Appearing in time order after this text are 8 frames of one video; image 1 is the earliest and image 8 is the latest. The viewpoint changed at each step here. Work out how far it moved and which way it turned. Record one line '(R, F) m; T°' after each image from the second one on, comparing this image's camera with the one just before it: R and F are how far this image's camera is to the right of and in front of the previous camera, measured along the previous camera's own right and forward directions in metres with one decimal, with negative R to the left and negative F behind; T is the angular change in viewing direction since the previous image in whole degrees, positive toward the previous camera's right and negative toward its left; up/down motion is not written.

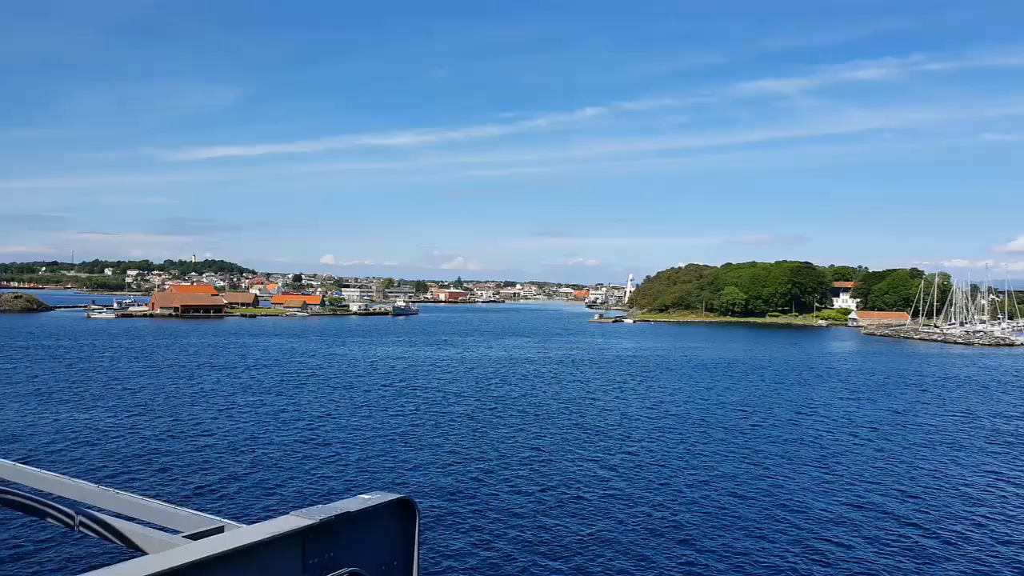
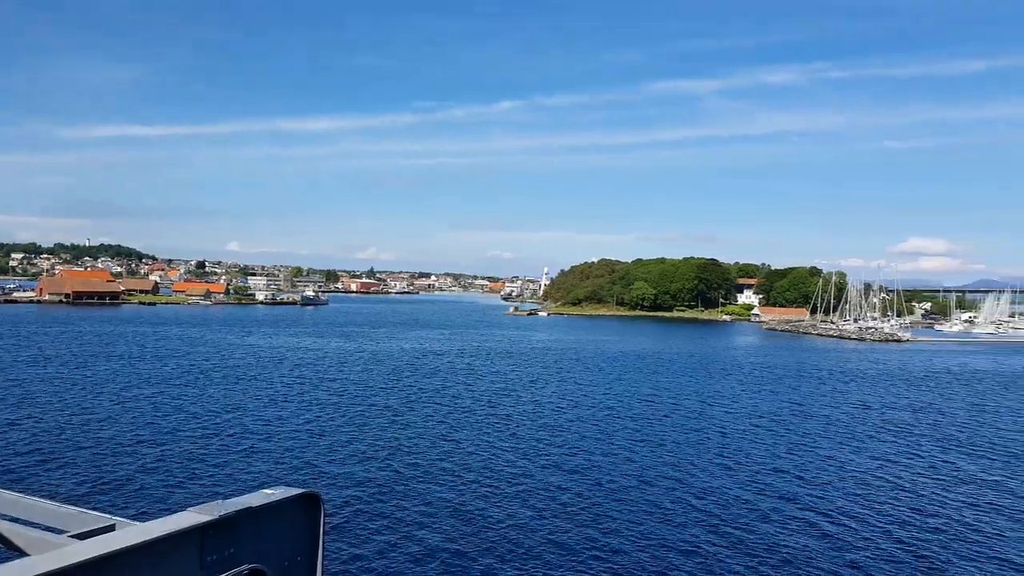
(+0.1, 0.0) m; +5°
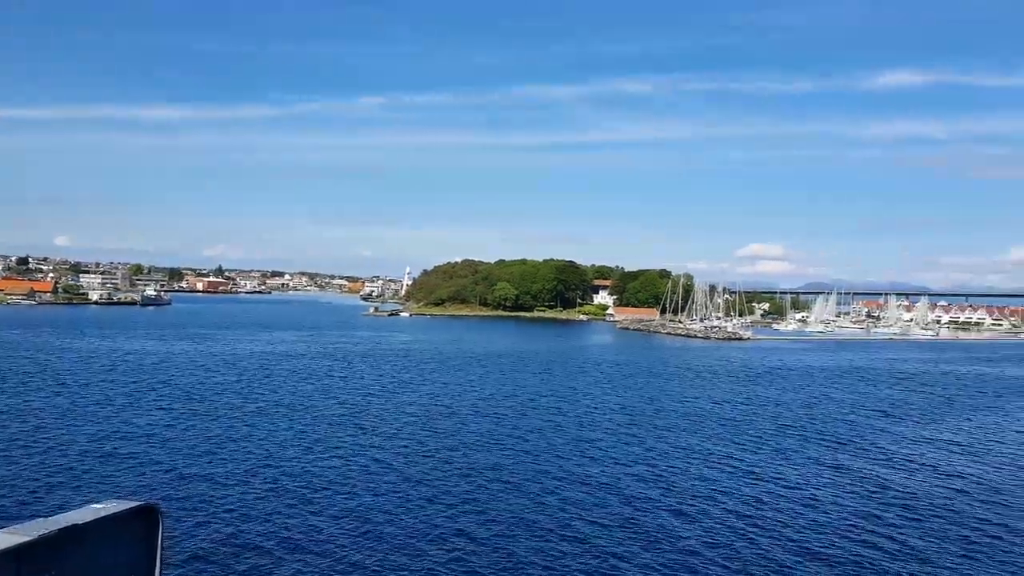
(0.0, 0.0) m; +10°
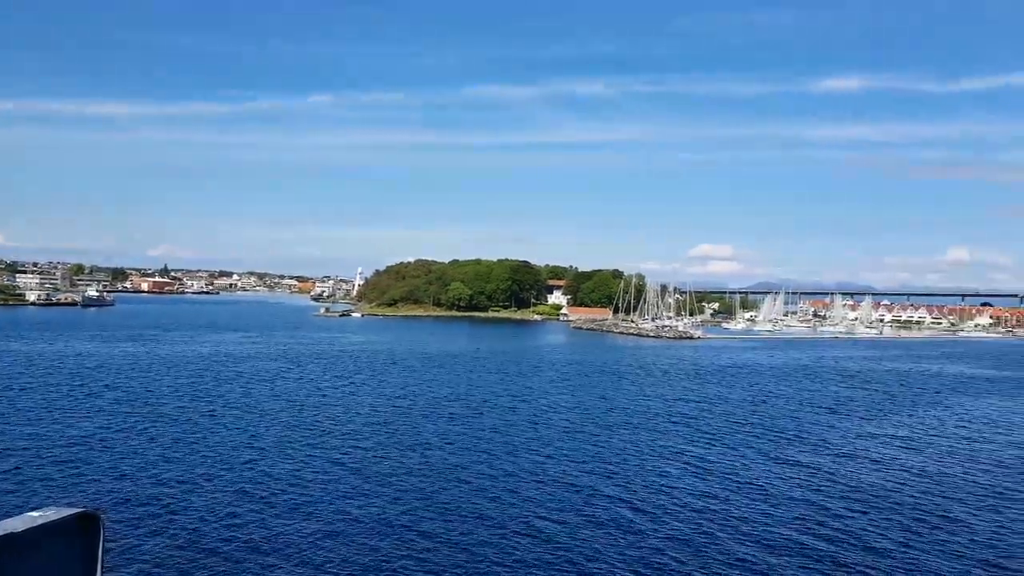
(-0.6, +0.2) m; -10°
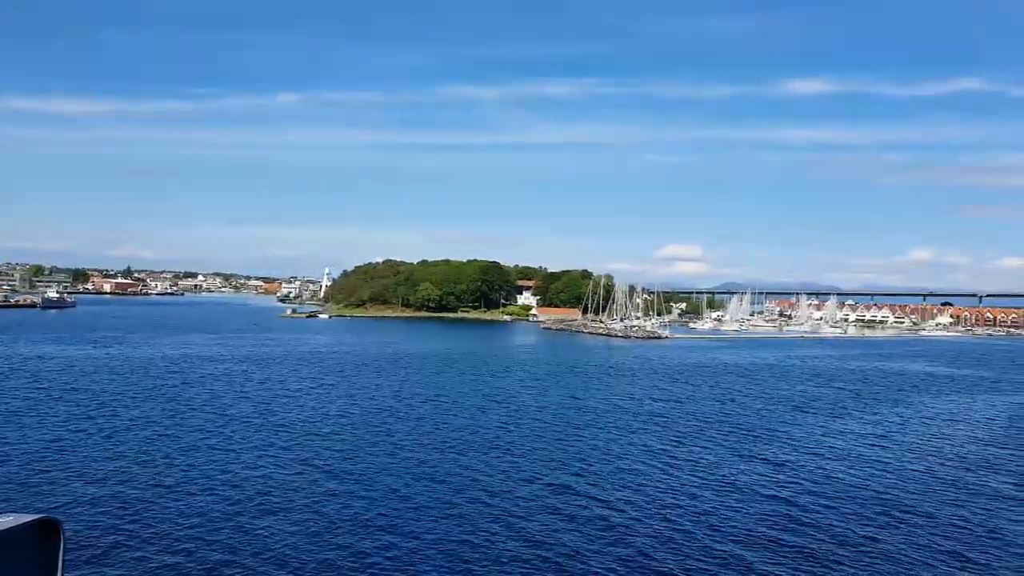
(-0.6, -0.5) m; -18°
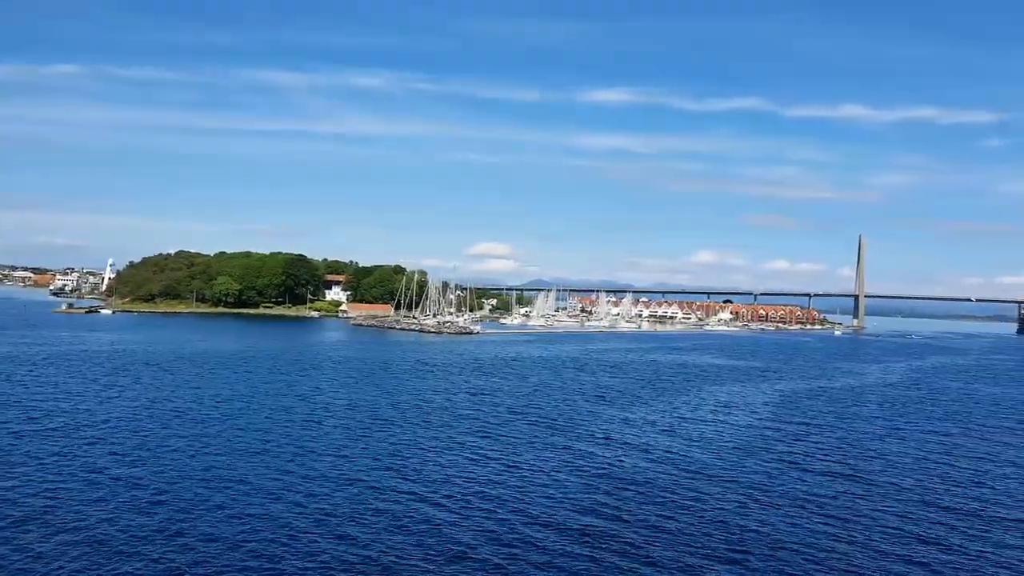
(+0.2, +0.2) m; +14°
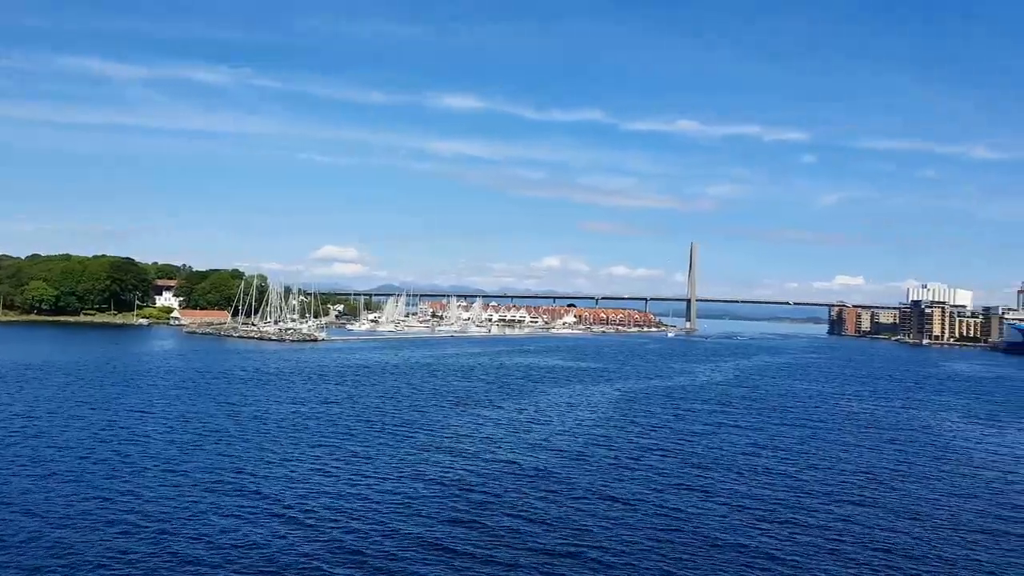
(+0.1, +0.1) m; +11°
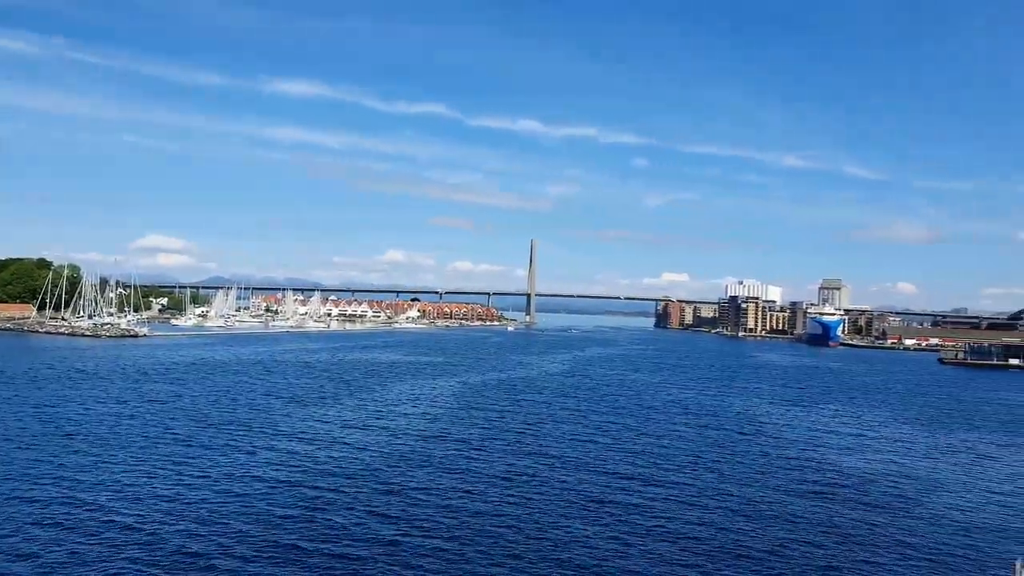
(+0.2, -0.4) m; +11°
